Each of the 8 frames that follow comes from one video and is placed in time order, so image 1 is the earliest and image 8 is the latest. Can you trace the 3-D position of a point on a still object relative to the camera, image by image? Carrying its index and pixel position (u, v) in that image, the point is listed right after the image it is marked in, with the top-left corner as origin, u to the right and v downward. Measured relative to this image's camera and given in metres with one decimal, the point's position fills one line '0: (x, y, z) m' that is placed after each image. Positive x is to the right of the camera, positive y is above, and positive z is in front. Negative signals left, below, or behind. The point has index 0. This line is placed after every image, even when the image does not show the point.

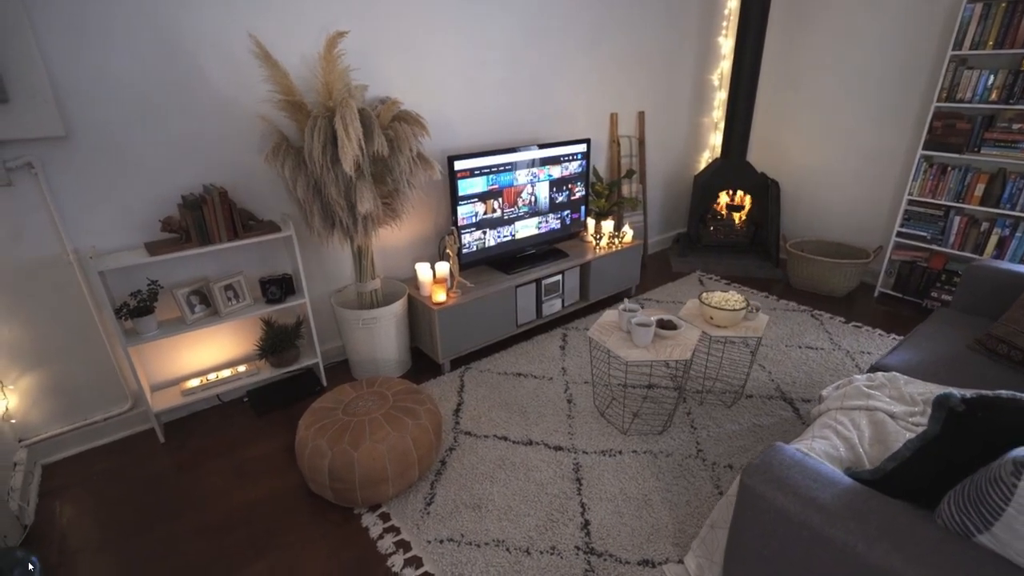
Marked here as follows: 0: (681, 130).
0: (+1.4, +1.3, +4.2) m
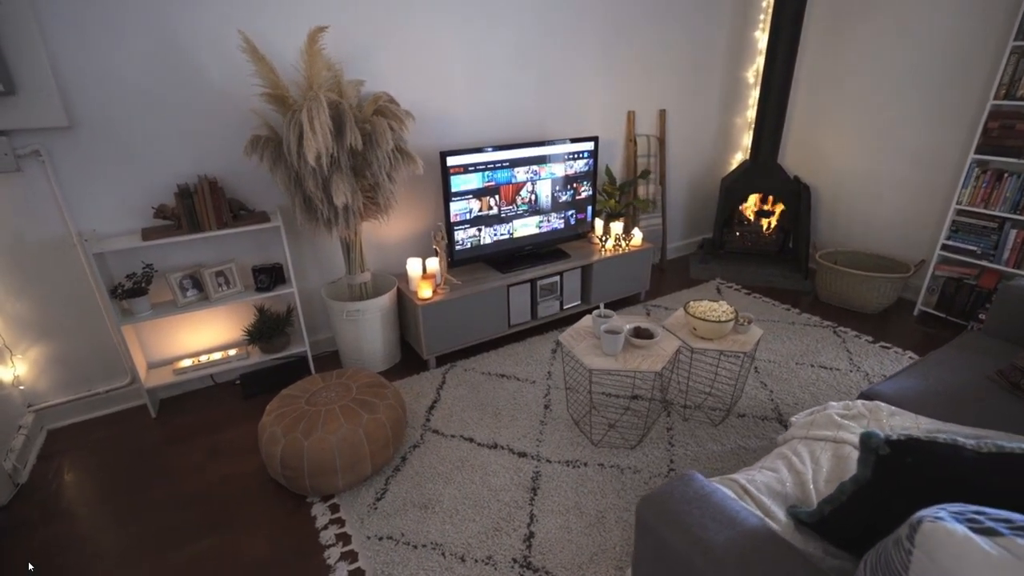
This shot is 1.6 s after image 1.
0: (+1.5, +1.2, +3.9) m
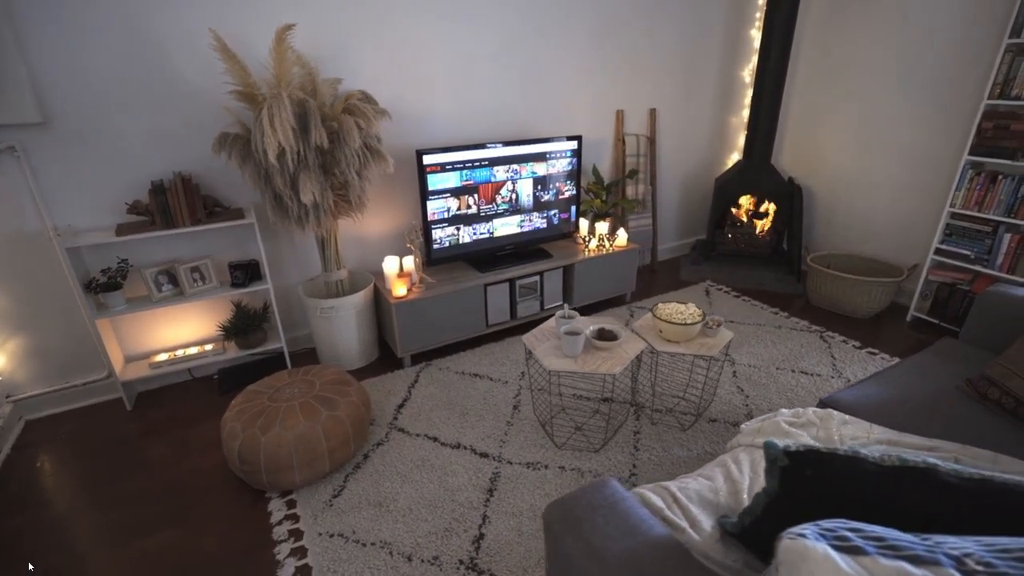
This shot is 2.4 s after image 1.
0: (+1.5, +1.2, +3.9) m
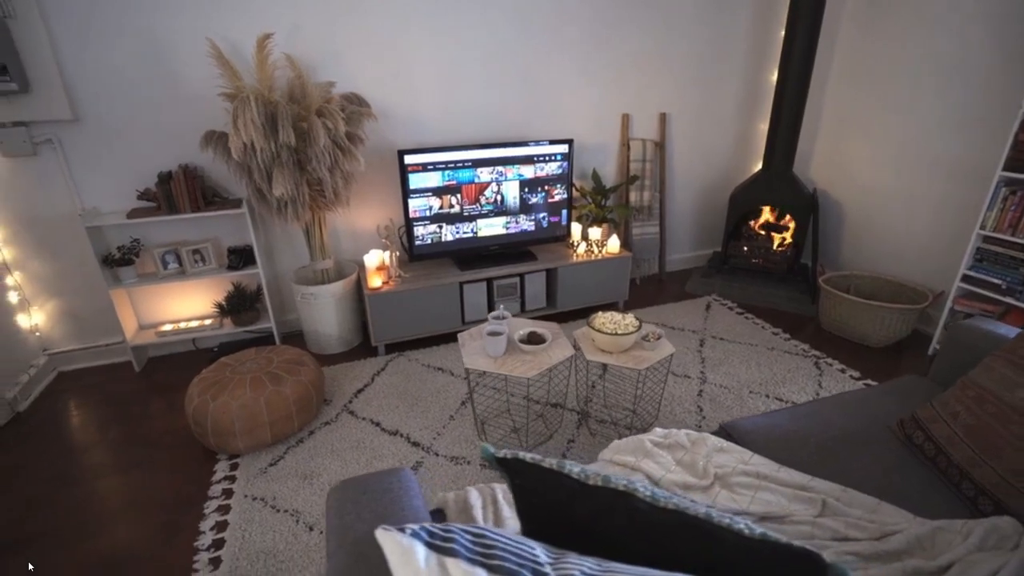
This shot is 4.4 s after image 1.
0: (+1.6, +1.1, +3.7) m
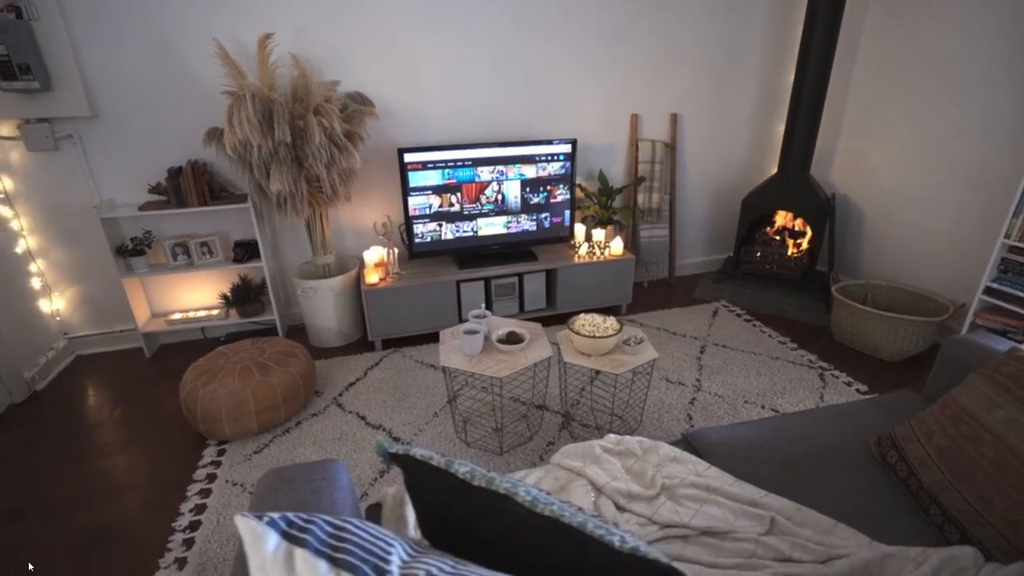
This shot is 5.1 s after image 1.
0: (+1.6, +1.1, +3.6) m
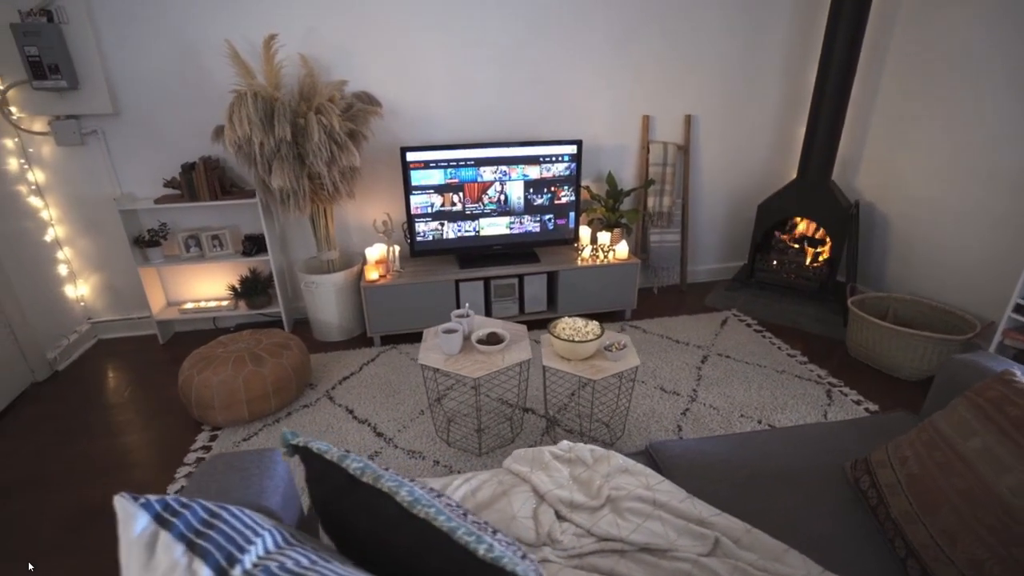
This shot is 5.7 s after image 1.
0: (+1.7, +1.0, +3.4) m
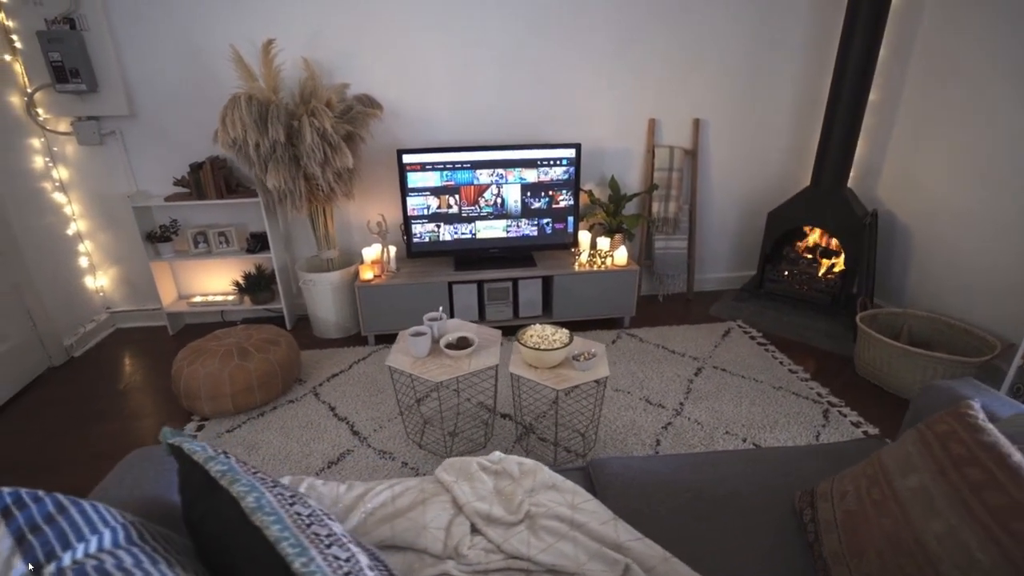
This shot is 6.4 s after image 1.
0: (+1.7, +0.9, +3.3) m
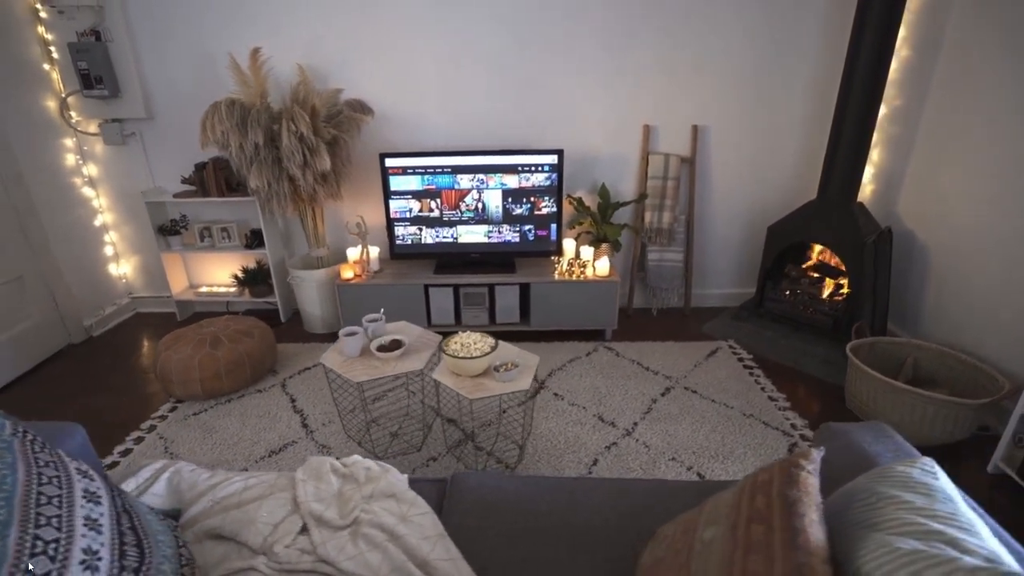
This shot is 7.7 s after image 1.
0: (+1.7, +0.8, +3.0) m
